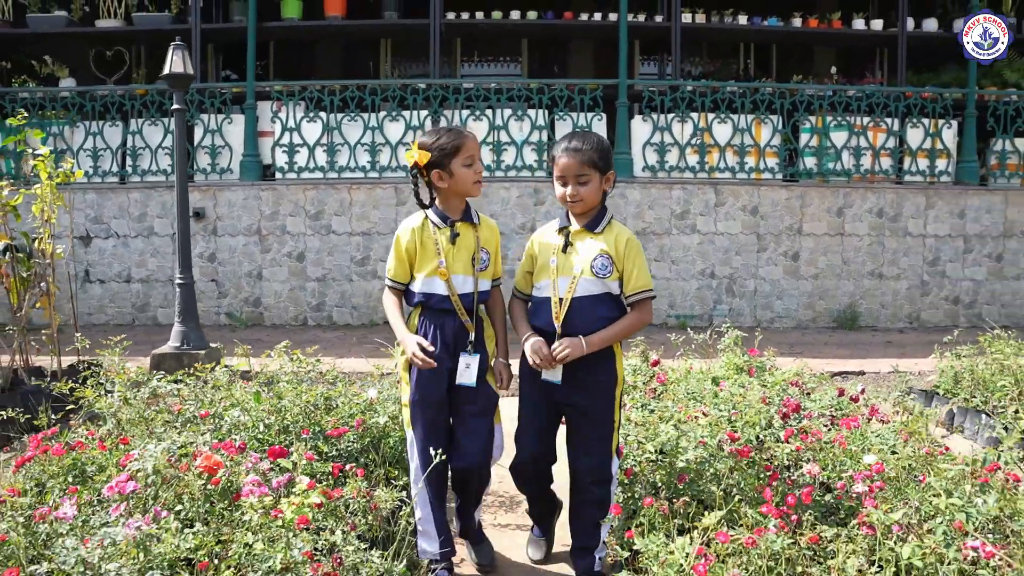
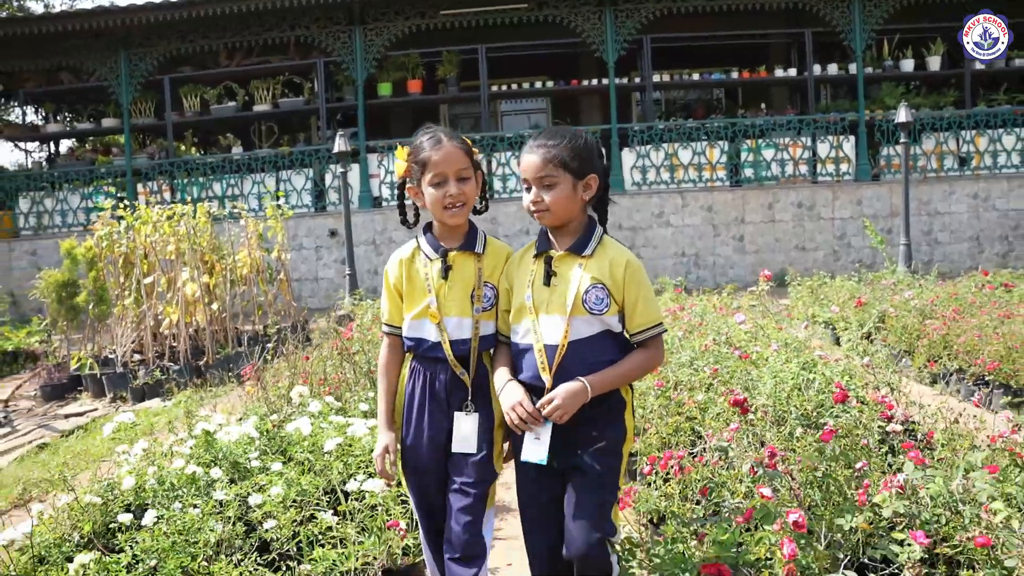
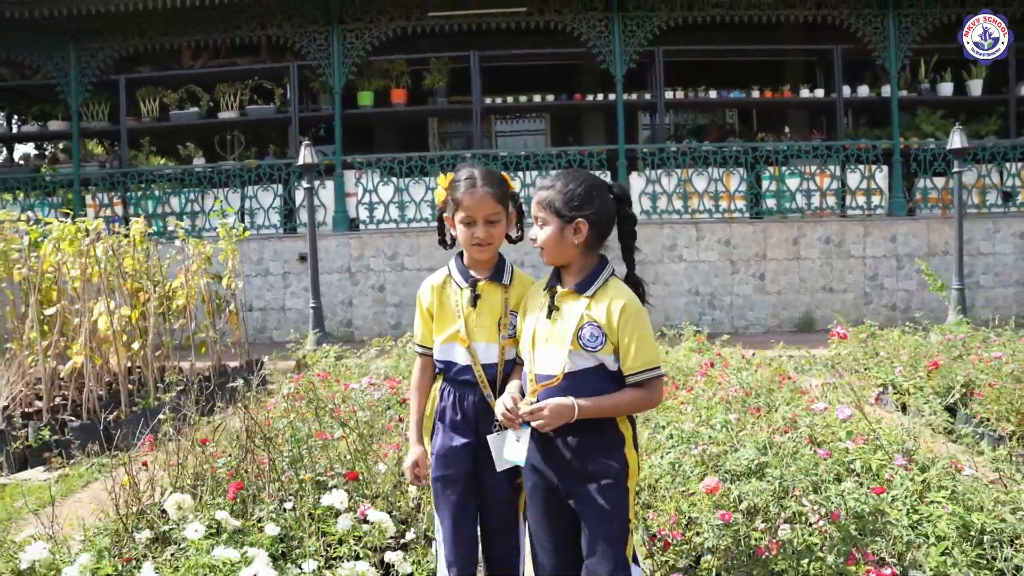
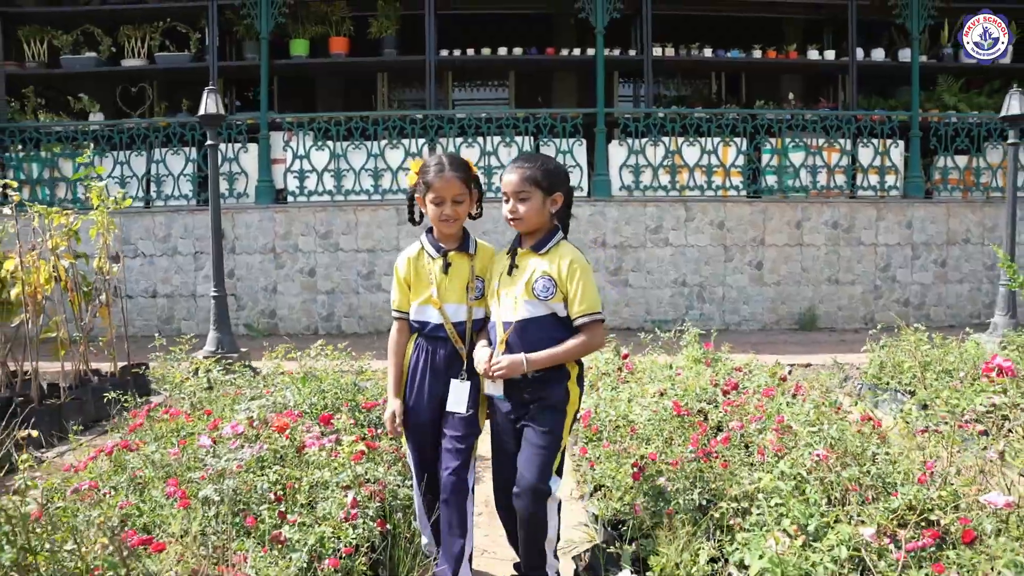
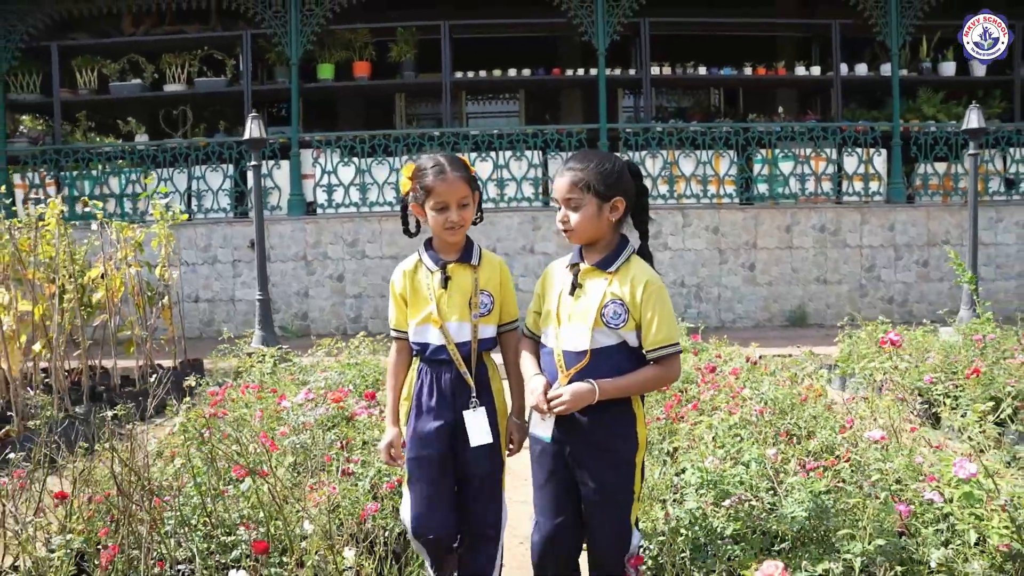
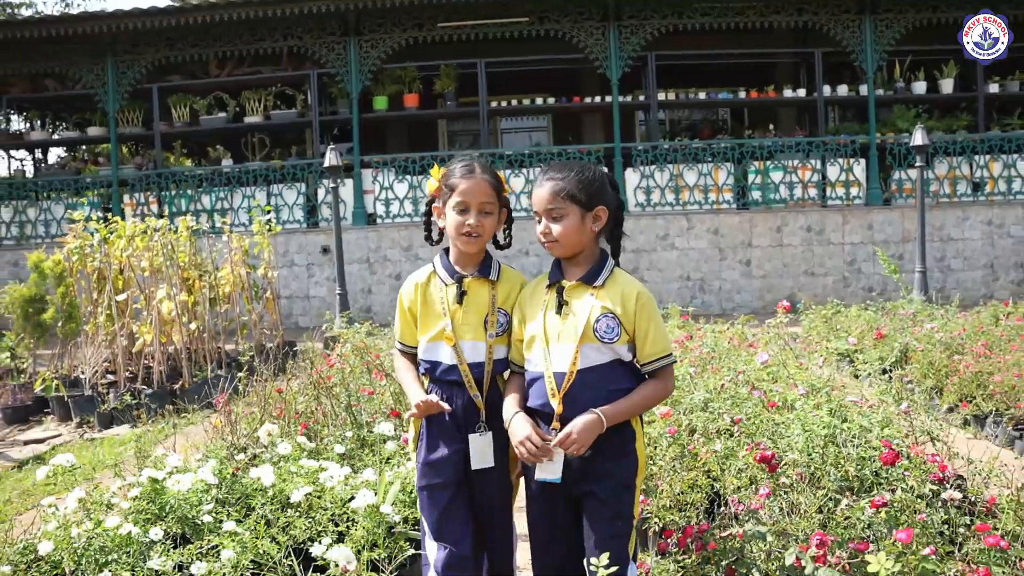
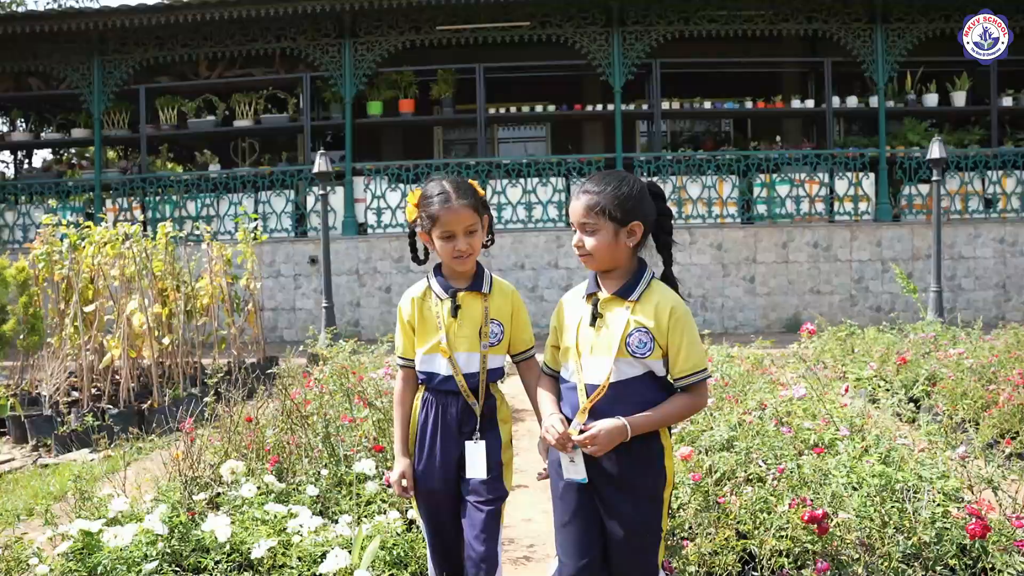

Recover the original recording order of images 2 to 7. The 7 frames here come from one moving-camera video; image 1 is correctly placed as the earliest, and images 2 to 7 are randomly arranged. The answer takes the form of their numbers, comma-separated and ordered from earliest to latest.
4, 5, 3, 7, 6, 2
